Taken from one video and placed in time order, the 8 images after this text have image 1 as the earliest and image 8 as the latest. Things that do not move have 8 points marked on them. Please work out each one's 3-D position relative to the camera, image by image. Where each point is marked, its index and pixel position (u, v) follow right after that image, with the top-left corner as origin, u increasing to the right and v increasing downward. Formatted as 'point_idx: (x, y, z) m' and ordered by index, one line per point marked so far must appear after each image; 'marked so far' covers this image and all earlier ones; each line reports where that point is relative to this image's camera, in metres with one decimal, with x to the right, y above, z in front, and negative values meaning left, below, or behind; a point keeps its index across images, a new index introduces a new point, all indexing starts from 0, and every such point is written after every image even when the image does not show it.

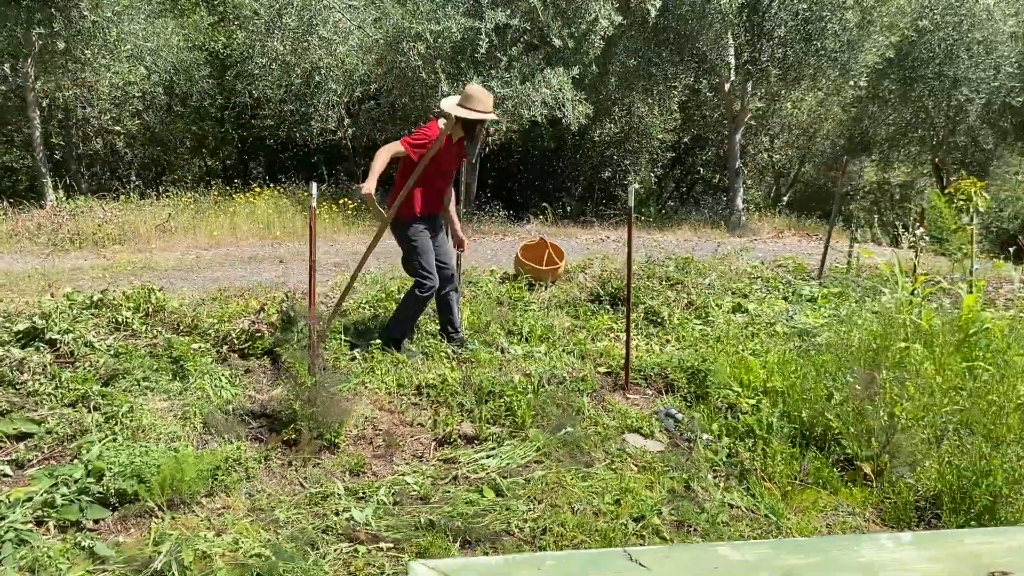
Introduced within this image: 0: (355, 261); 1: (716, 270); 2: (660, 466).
0: (-1.5, +0.3, +8.9) m
1: (+1.9, +0.2, +8.1) m
2: (+0.8, -0.9, +4.5) m
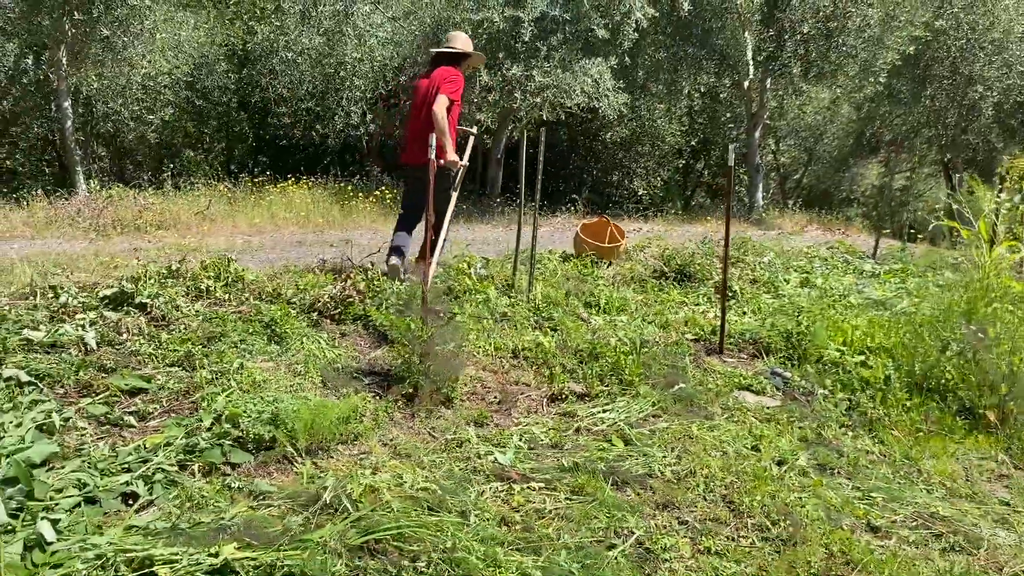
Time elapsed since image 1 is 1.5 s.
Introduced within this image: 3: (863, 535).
0: (-1.0, +0.5, +8.8) m
1: (+2.4, +0.3, +8.1) m
2: (+1.4, -0.7, +4.5) m
3: (+1.4, -1.0, +3.4) m
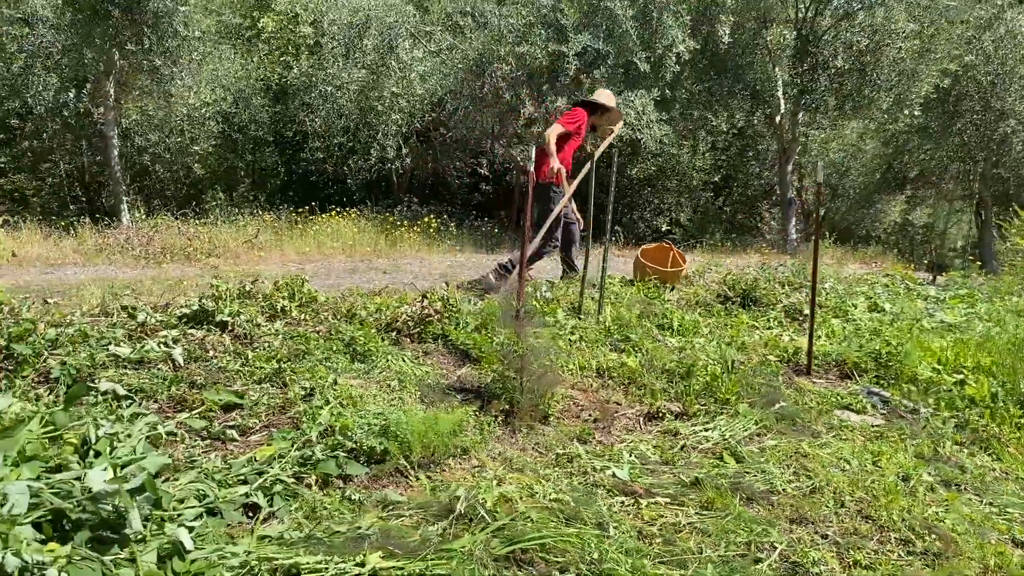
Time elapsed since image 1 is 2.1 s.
0: (-0.5, +0.2, +8.8) m
1: (+2.9, +0.1, +8.0) m
2: (+1.9, -0.7, +4.4) m
3: (+1.9, -1.0, +3.3) m
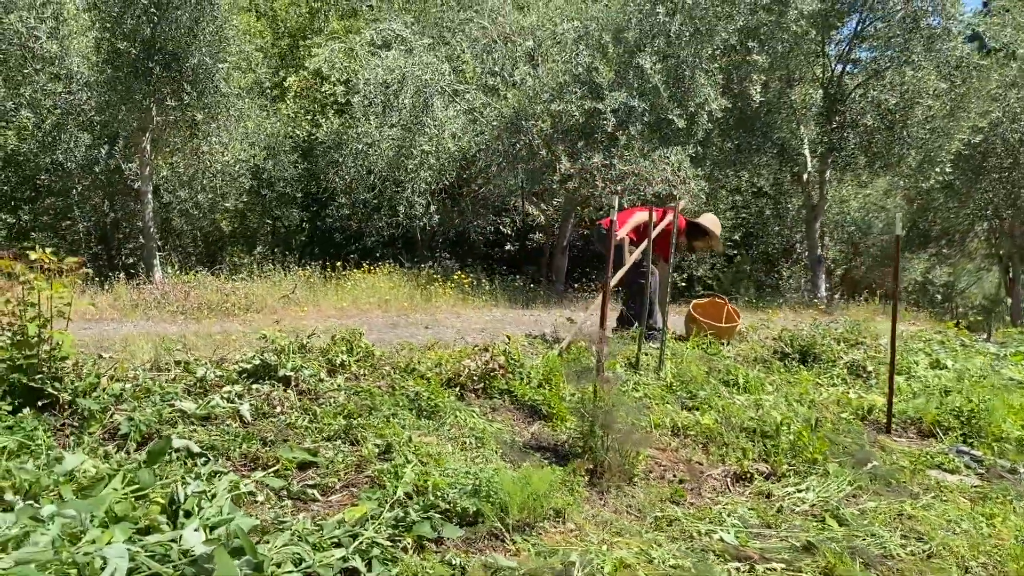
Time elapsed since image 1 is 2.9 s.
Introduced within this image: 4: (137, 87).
0: (-0.1, -0.4, +8.6) m
1: (+3.4, -0.4, +7.9) m
2: (+2.3, -1.0, +4.2) m
3: (+2.3, -1.2, +3.1) m
4: (-4.4, +2.4, +10.3) m
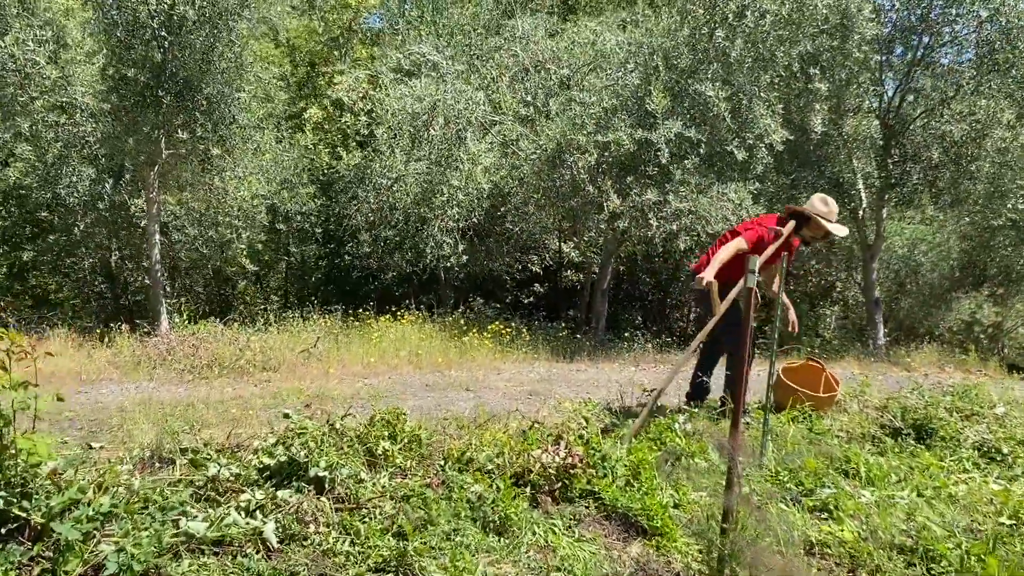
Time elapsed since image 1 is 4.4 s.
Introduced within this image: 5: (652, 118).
0: (+0.4, -0.9, +7.6) m
1: (+3.8, -0.9, +6.8) m
2: (+2.7, -1.3, +3.1) m
3: (+2.7, -1.5, +2.0) m
4: (-3.9, +1.8, +9.4) m
5: (+1.5, +1.9, +9.7) m
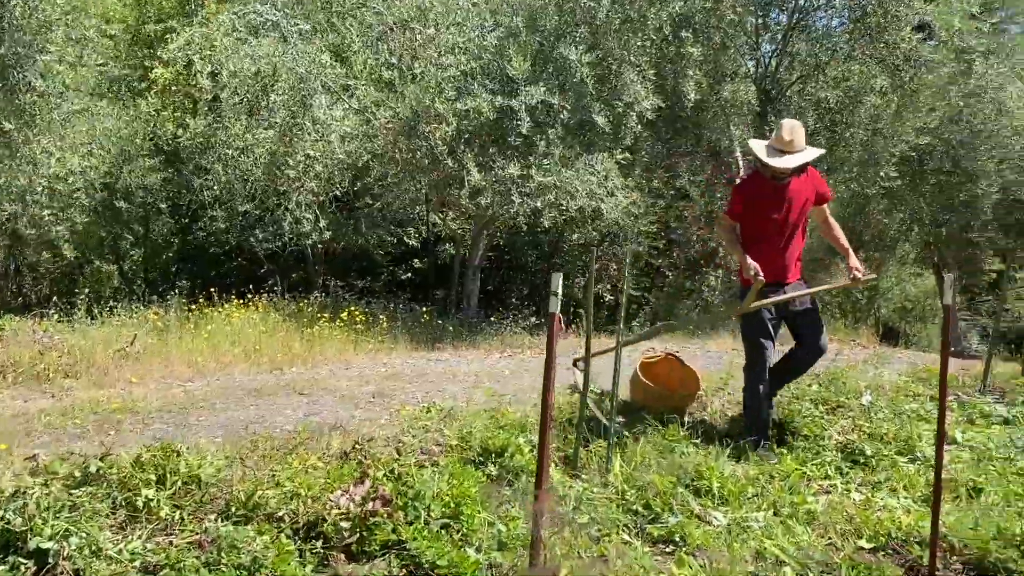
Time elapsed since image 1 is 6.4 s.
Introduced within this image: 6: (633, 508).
0: (-0.9, -0.8, +6.9) m
1: (+2.6, -0.7, +6.5) m
2: (+2.0, -1.4, +2.7) m
3: (+2.1, -1.6, +1.6) m
4: (-5.4, +1.9, +8.1) m
5: (0.0, +2.1, +9.0) m
6: (+0.6, -1.1, +4.3) m
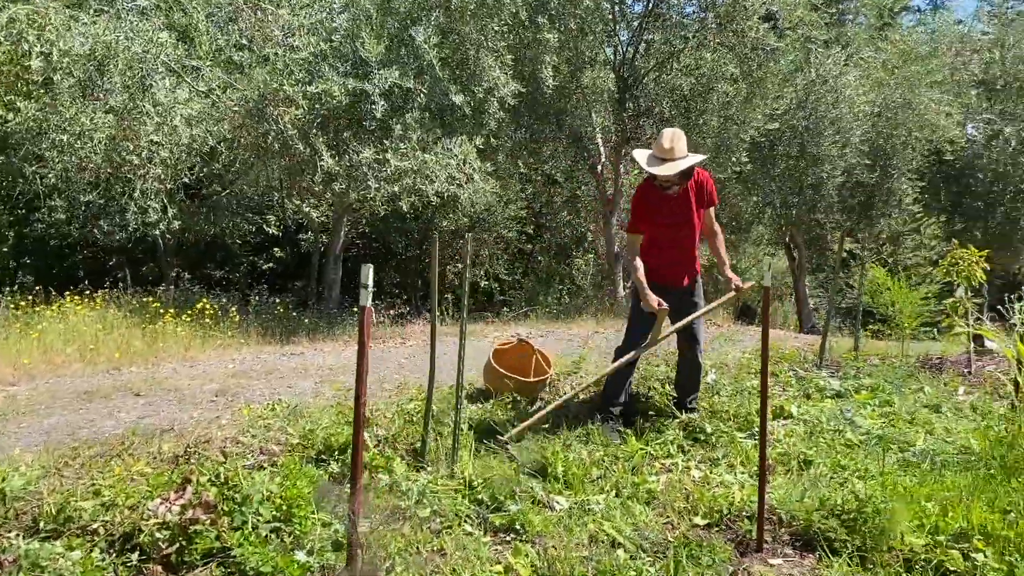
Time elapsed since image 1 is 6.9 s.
0: (-2.0, -0.7, +6.6) m
1: (+1.6, -0.6, +6.7) m
2: (+1.4, -1.3, +2.9) m
3: (+1.7, -1.5, +1.8) m
4: (-6.7, +1.9, +7.1) m
5: (-1.4, +2.2, +8.8) m
6: (-0.2, -1.0, +4.3) m
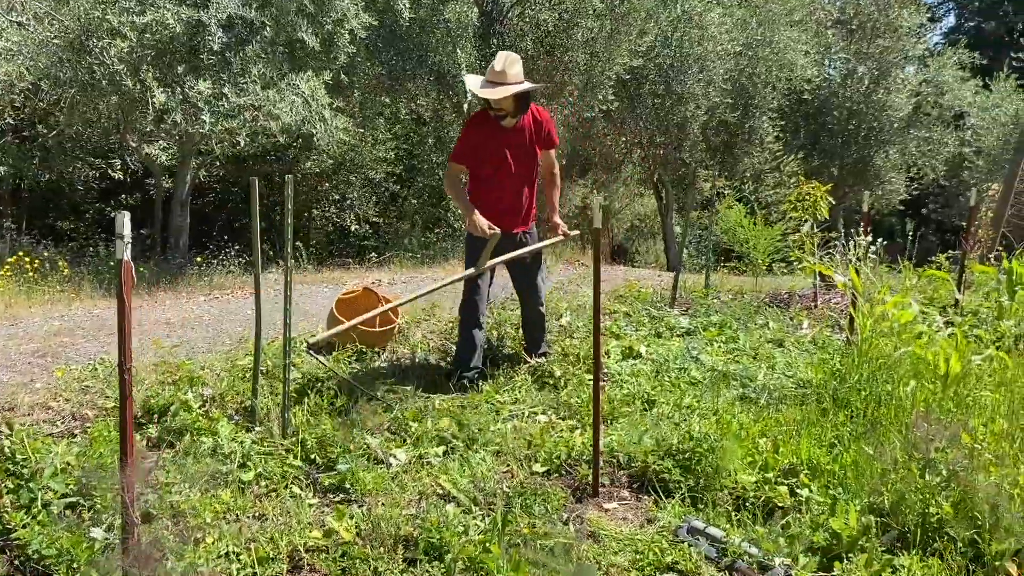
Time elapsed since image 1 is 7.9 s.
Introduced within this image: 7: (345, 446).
0: (-3.0, -0.4, +6.1) m
1: (+0.5, -0.2, +6.6) m
2: (+0.8, -1.1, +2.9) m
3: (+1.2, -1.4, +1.9) m
4: (-7.8, +2.1, +5.8) m
5: (-2.8, +2.7, +8.1) m
6: (-0.9, -0.8, +4.1) m
7: (-0.8, -0.7, +4.1) m
